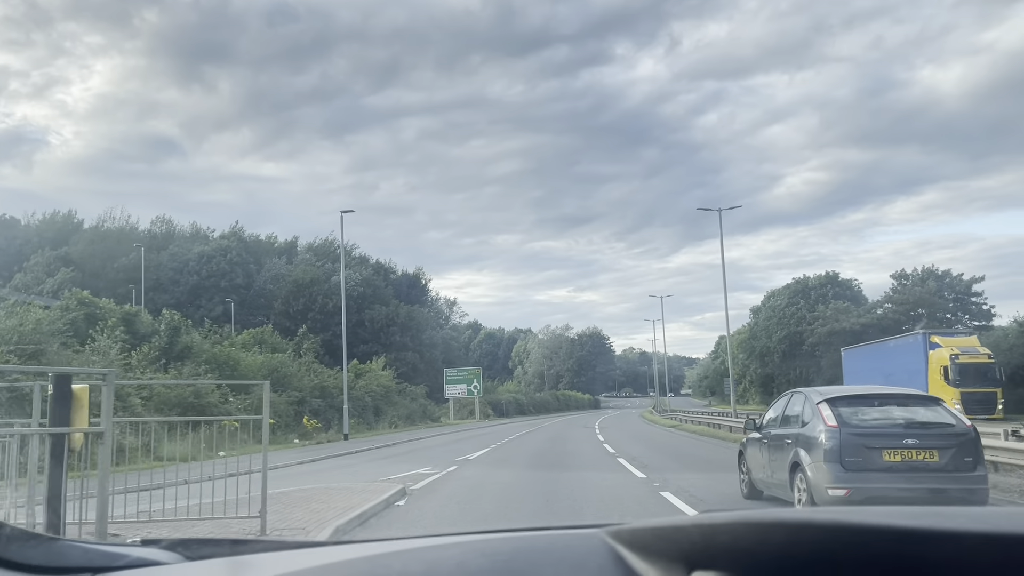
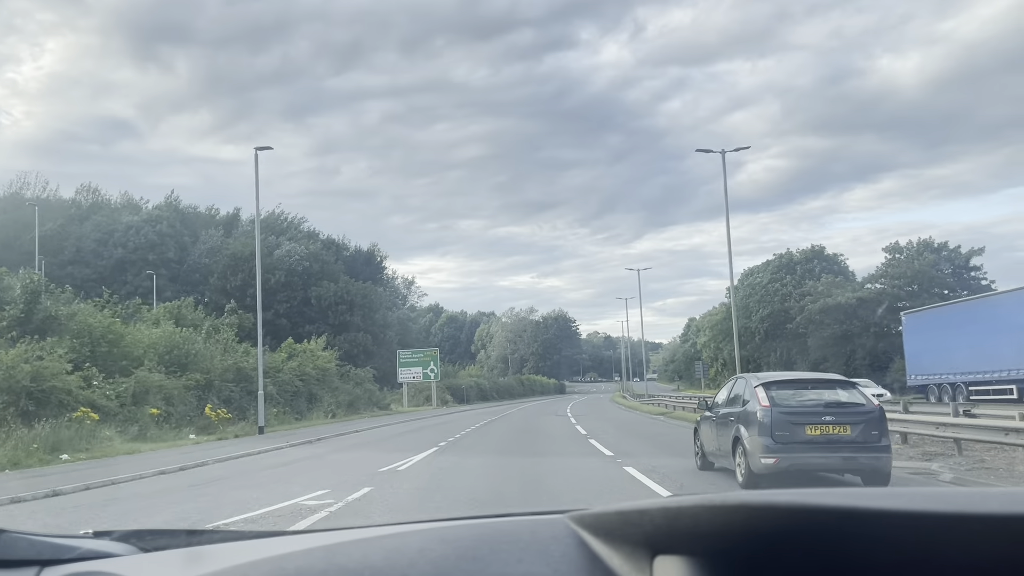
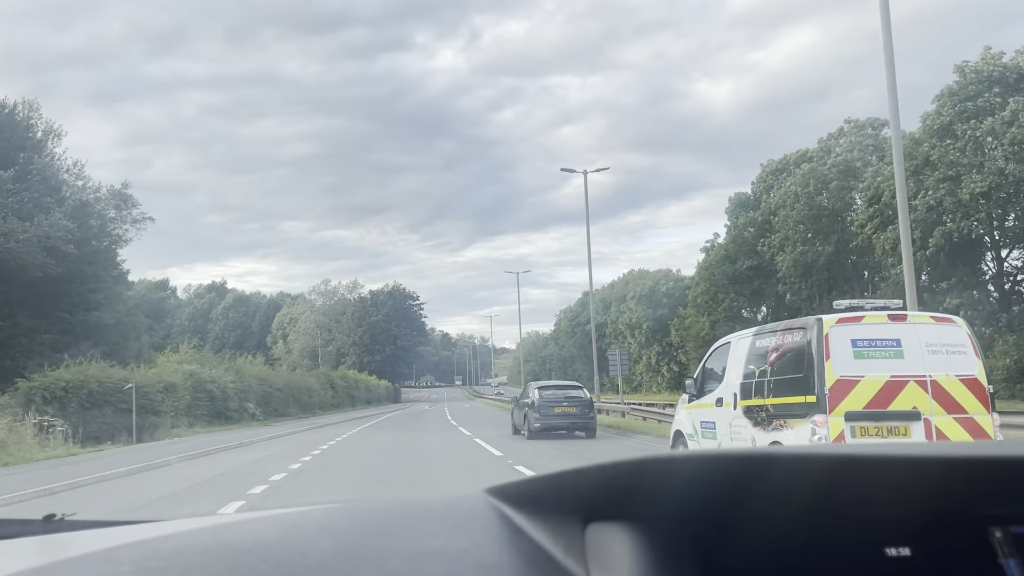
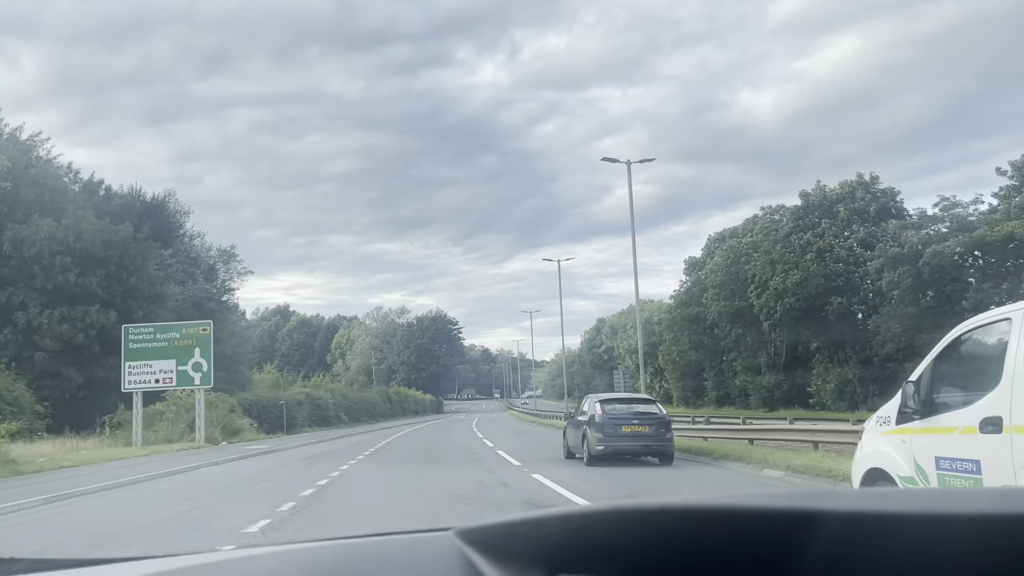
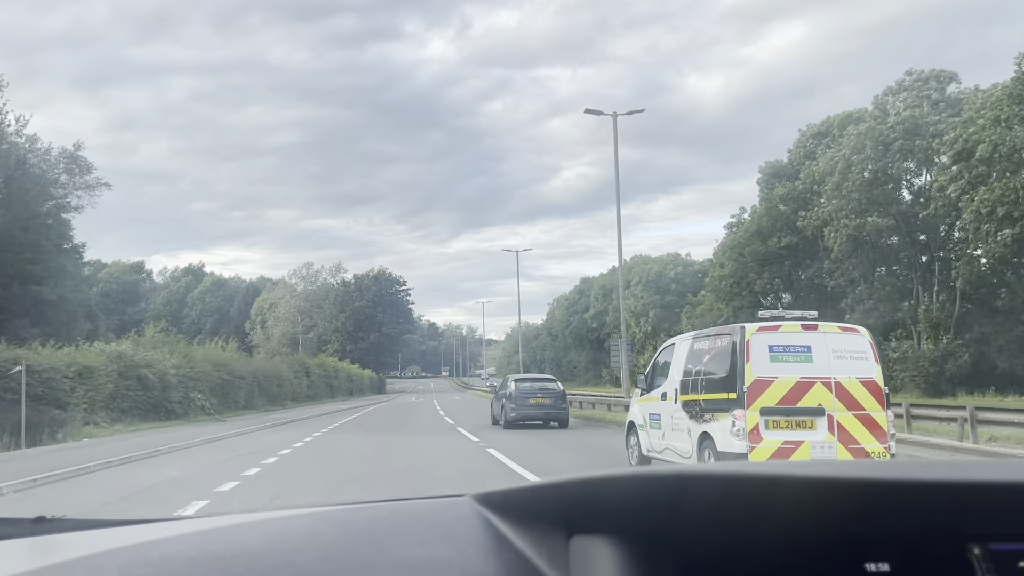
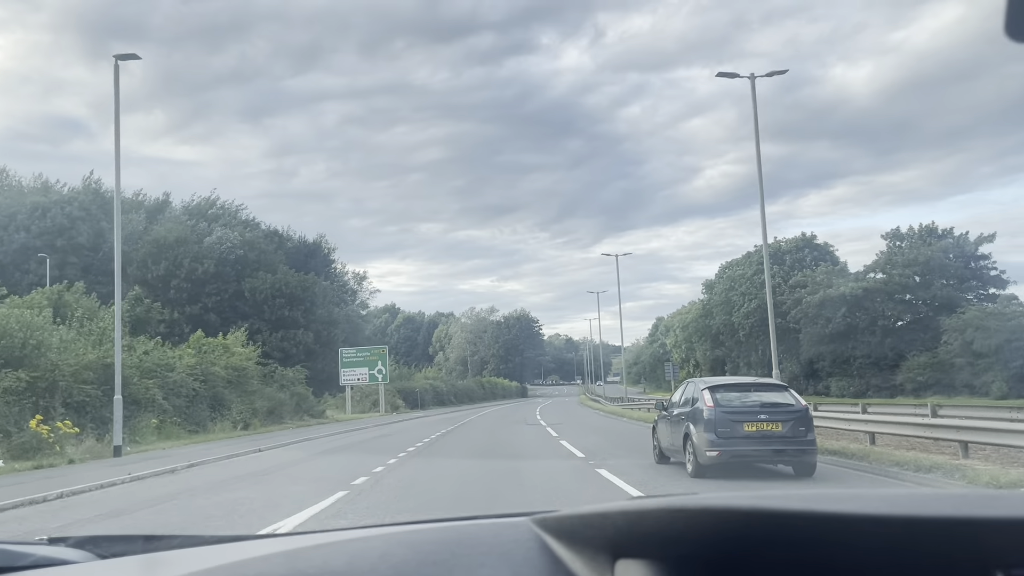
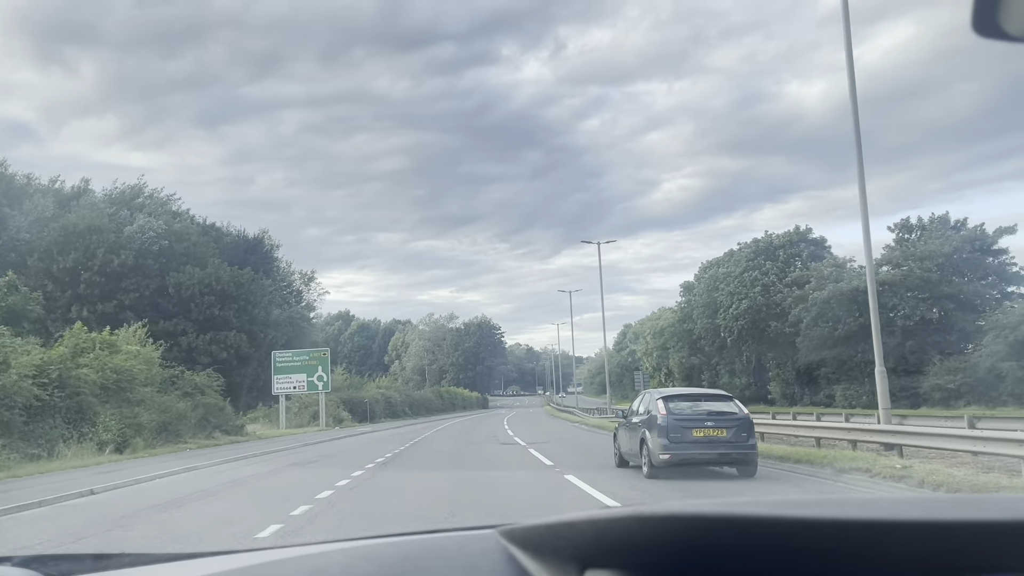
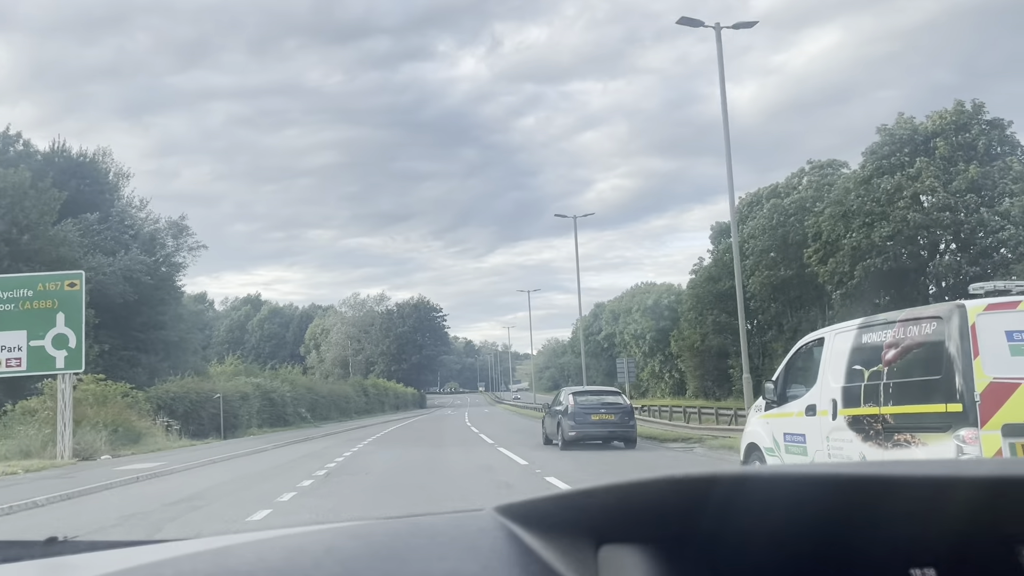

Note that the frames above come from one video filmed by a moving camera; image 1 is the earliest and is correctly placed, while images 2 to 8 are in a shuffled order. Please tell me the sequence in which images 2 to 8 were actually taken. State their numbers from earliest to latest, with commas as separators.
2, 6, 7, 4, 8, 3, 5
